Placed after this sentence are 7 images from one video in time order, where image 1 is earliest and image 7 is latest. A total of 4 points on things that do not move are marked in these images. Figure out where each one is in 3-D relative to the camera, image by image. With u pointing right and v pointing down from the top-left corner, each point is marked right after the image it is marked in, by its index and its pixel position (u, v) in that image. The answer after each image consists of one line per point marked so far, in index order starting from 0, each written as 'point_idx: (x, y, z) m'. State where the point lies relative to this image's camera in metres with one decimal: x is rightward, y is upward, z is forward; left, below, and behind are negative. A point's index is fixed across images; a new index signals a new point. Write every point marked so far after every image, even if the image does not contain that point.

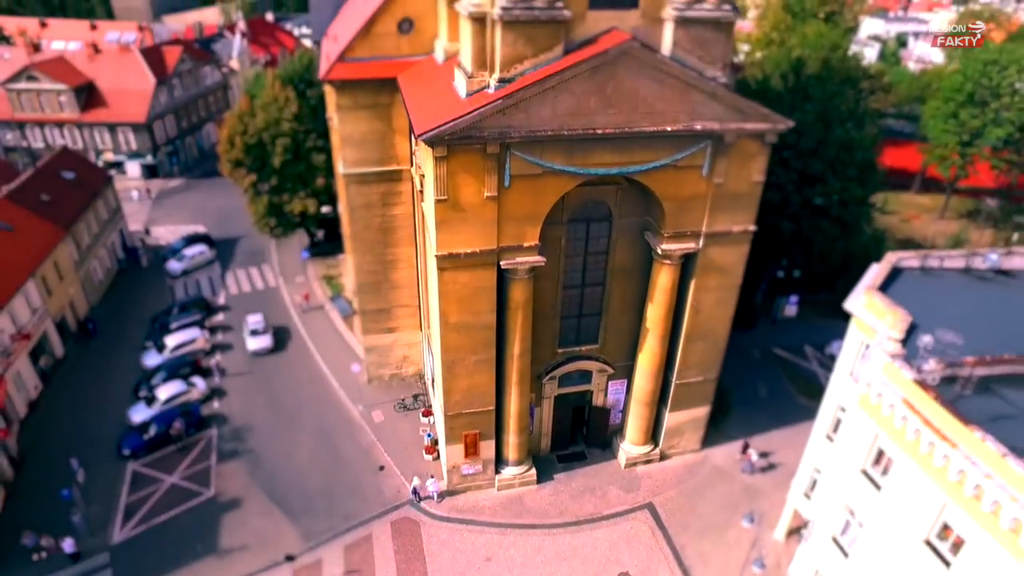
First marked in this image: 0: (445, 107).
0: (-1.2, +3.2, +15.8) m
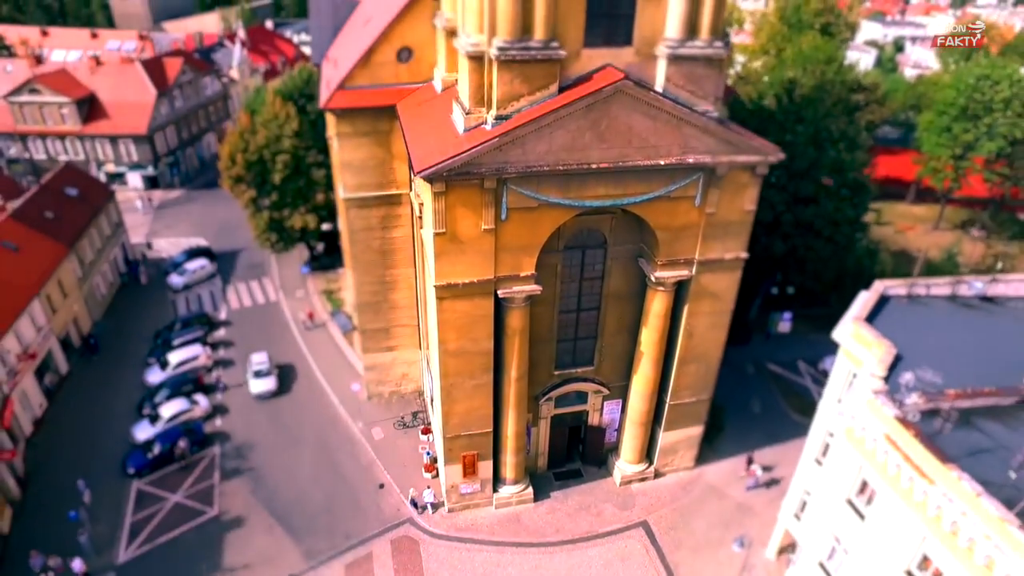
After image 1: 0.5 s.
0: (-1.3, +2.7, +16.3) m
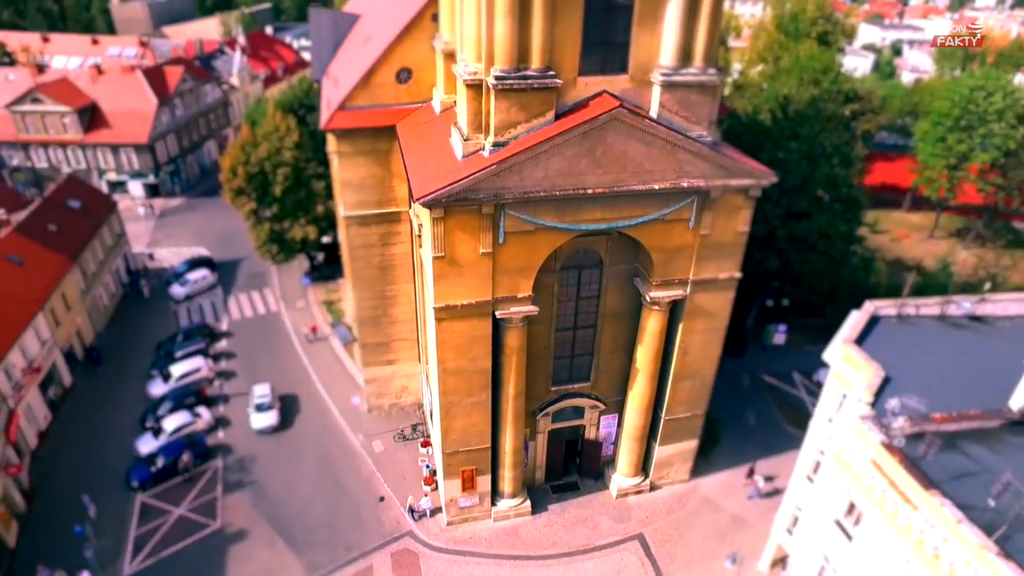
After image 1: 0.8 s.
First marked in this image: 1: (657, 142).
0: (-1.3, +2.3, +16.6) m
1: (+2.6, +2.6, +16.0) m
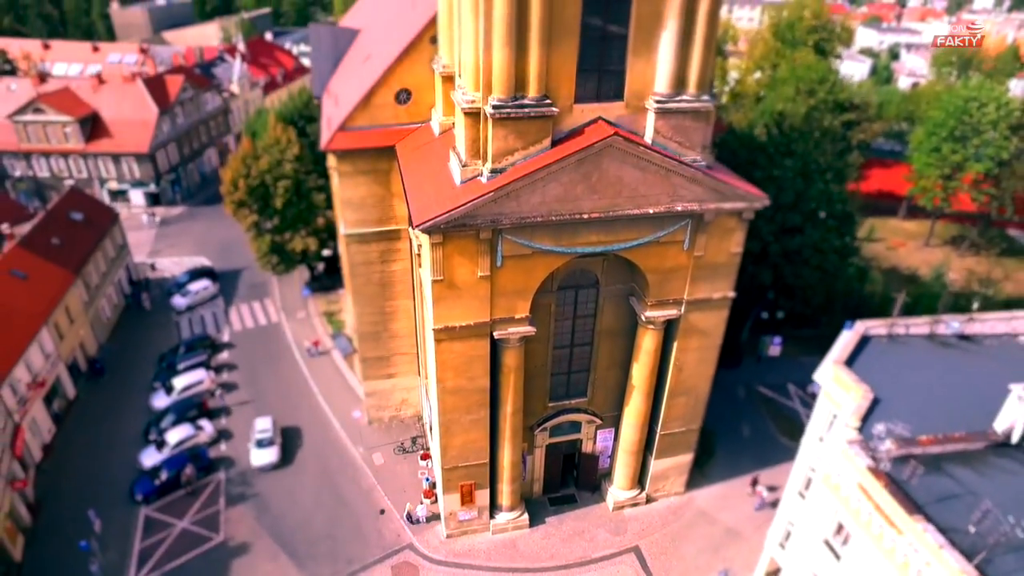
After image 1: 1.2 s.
0: (-1.4, +1.8, +17.0) m
1: (+2.6, +2.2, +16.4) m
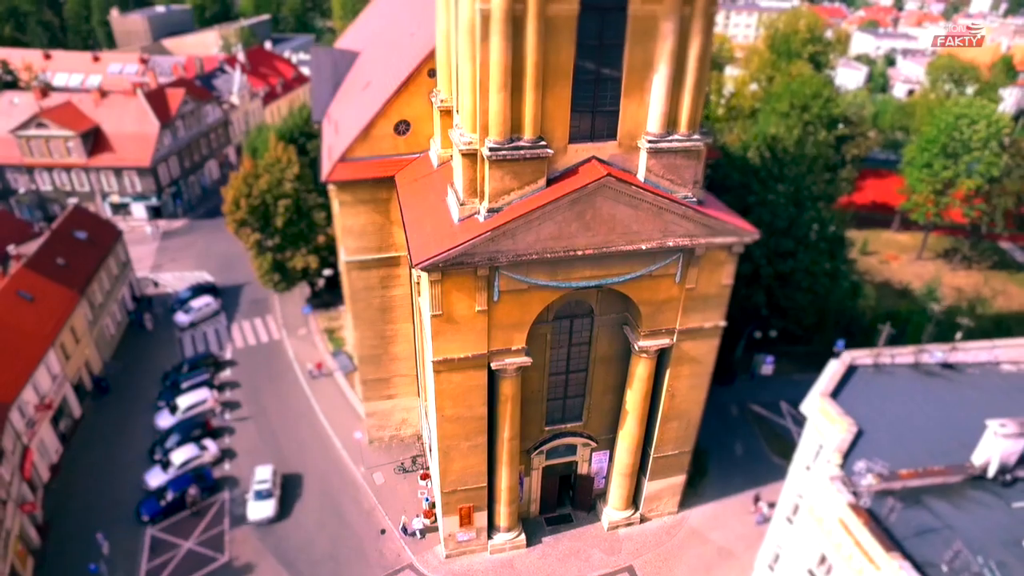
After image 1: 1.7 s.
0: (-1.4, +1.2, +17.5) m
1: (+2.5, +1.5, +17.0) m
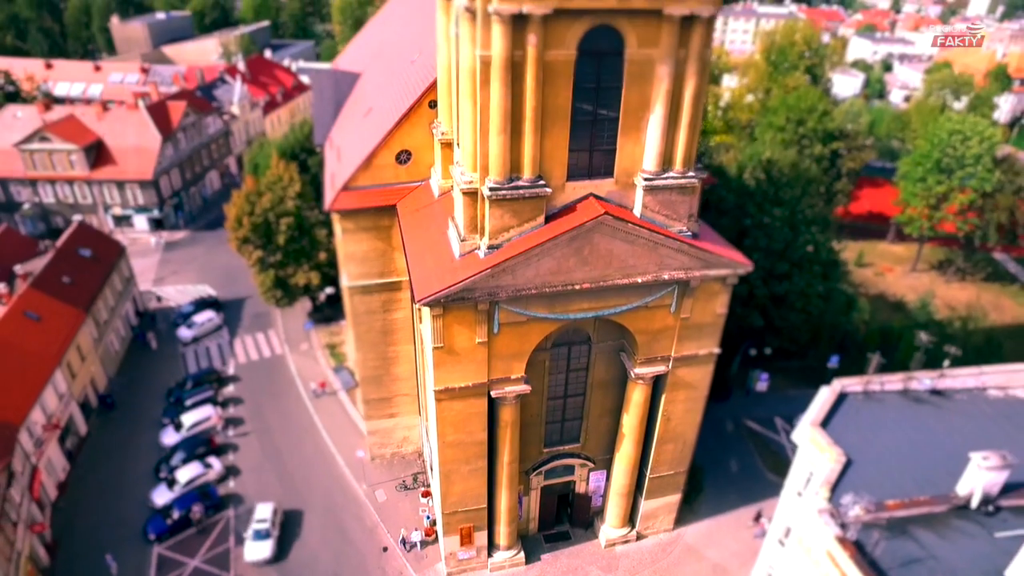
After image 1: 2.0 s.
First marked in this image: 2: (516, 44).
0: (-1.4, +0.5, +18.0) m
1: (+2.5, +0.9, +17.5) m
2: (+0.1, +4.1, +15.0) m
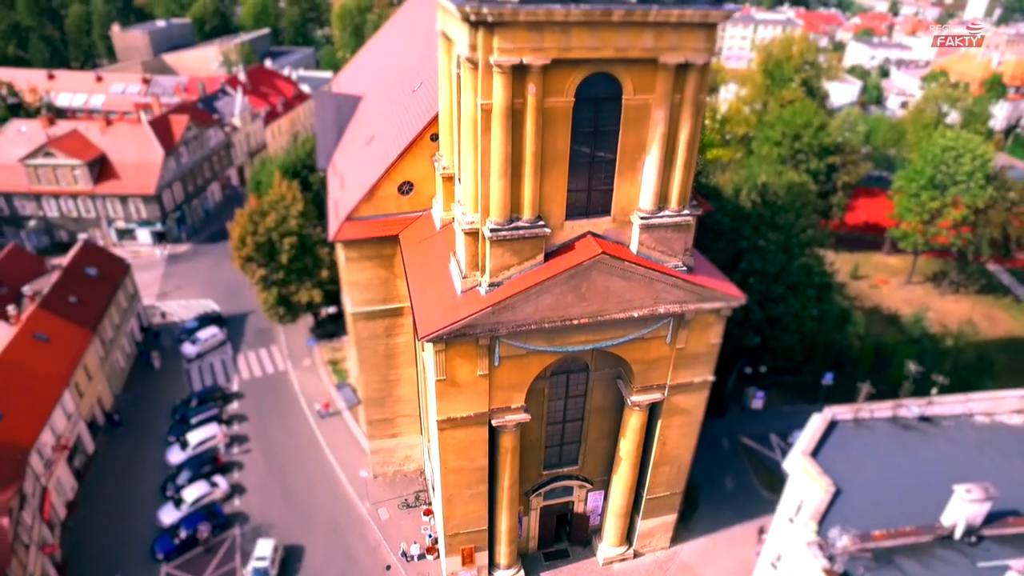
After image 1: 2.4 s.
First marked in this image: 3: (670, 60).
0: (-1.4, -0.2, +18.6) m
1: (+2.5, +0.2, +18.0) m
2: (+0.1, +3.4, +15.6) m
3: (+2.8, +4.0, +15.8) m
